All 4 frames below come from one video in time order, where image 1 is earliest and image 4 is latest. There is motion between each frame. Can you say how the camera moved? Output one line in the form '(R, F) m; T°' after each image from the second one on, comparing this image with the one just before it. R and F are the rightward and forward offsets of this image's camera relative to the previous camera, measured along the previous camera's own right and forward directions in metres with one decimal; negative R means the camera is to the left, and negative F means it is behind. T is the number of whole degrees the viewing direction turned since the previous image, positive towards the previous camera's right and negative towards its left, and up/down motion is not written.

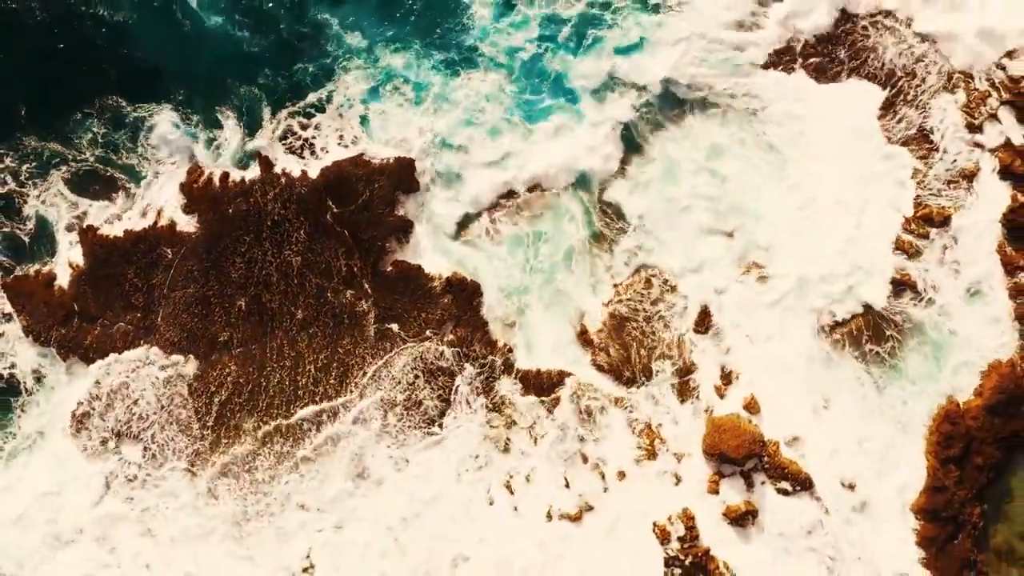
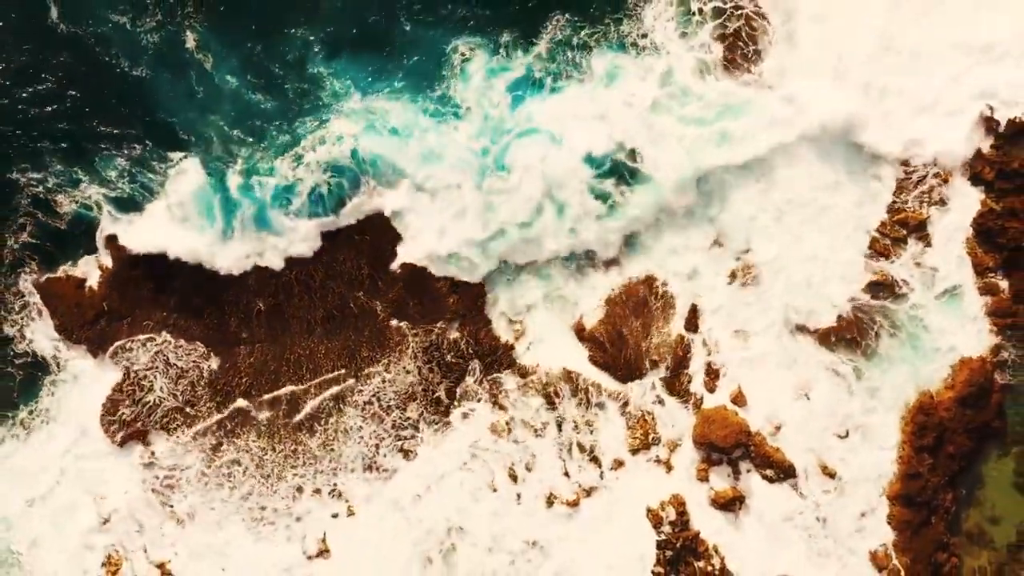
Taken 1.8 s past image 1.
(0.0, -0.8) m; 0°
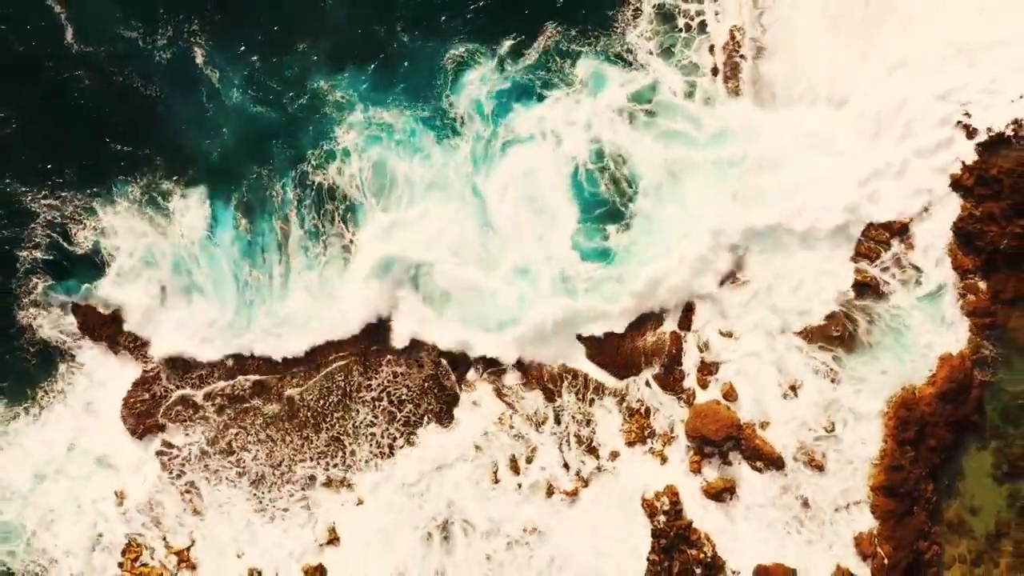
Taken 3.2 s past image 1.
(0.0, -0.6) m; 0°
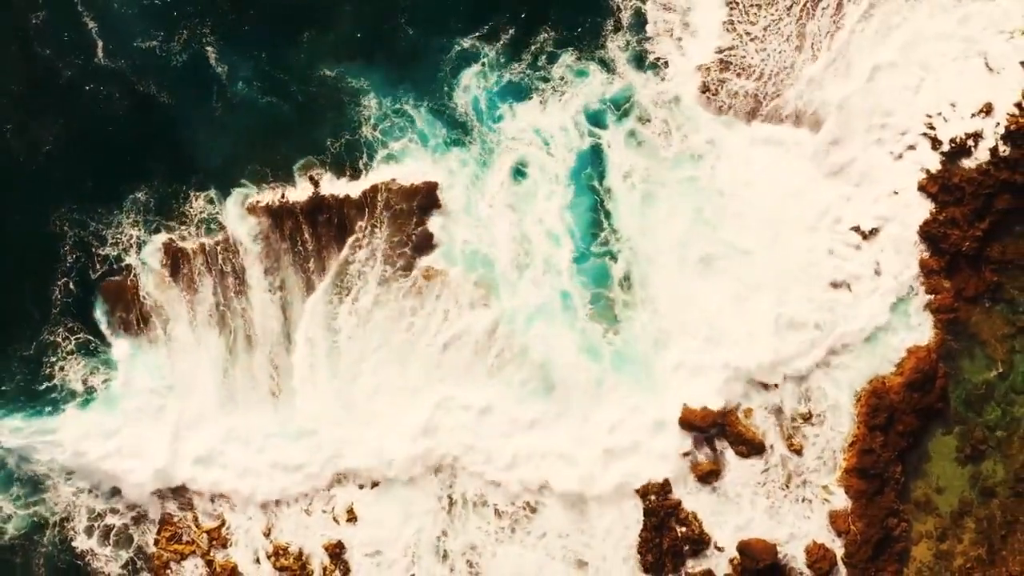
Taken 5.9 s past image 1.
(-0.1, -1.2) m; 0°
